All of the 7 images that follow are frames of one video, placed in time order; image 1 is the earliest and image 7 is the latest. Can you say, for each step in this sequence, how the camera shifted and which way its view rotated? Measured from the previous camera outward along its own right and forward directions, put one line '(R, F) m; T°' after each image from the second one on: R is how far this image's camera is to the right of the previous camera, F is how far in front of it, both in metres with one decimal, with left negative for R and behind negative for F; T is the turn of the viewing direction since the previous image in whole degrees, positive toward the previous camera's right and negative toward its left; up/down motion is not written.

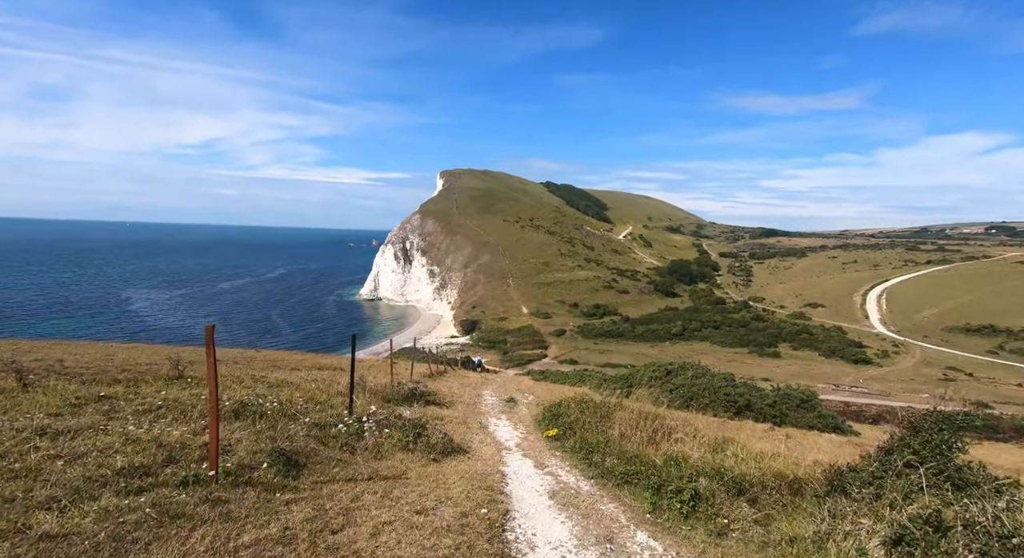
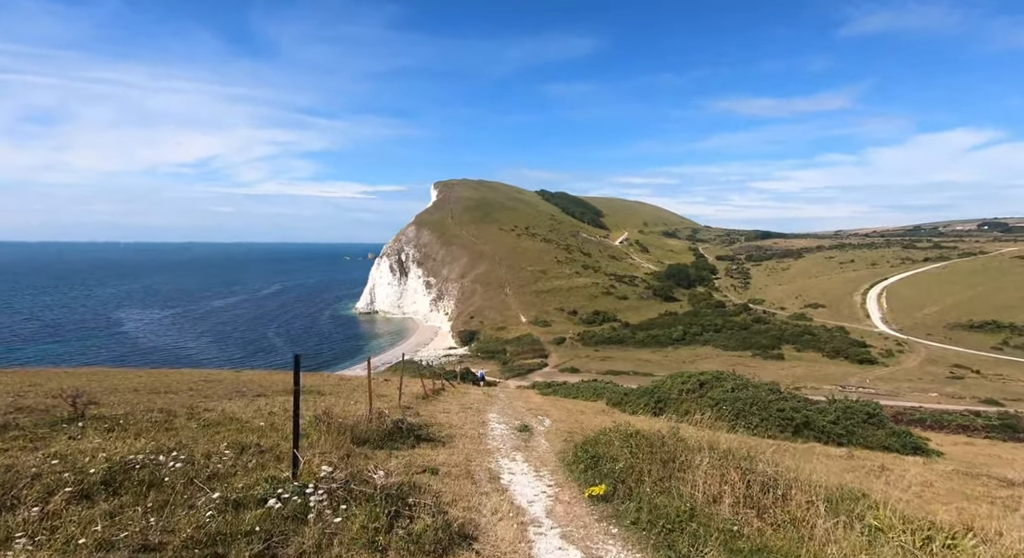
(-0.1, +1.3) m; 0°
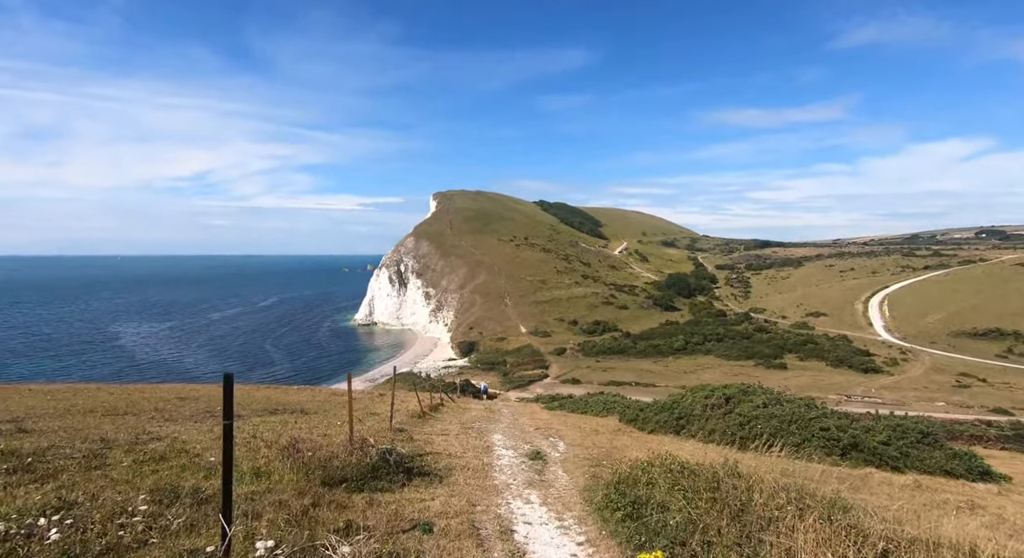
(-0.1, +0.9) m; 0°
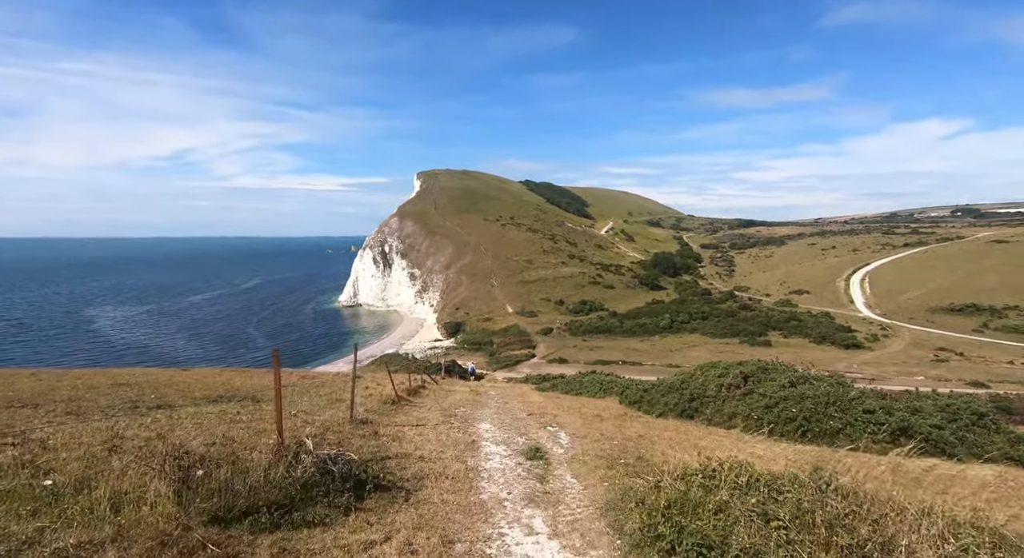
(-0.5, -0.1) m; +1°
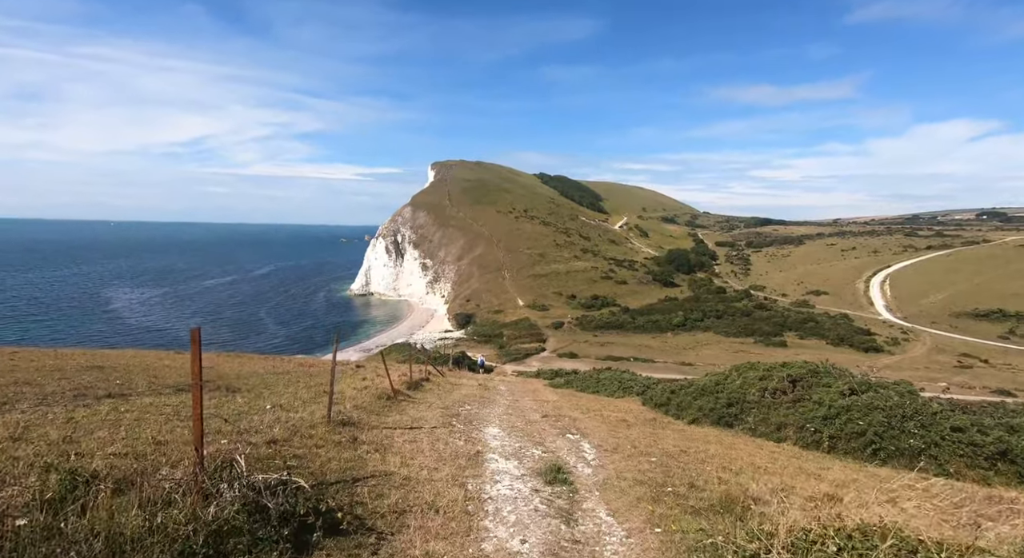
(+0.3, +1.7) m; -1°
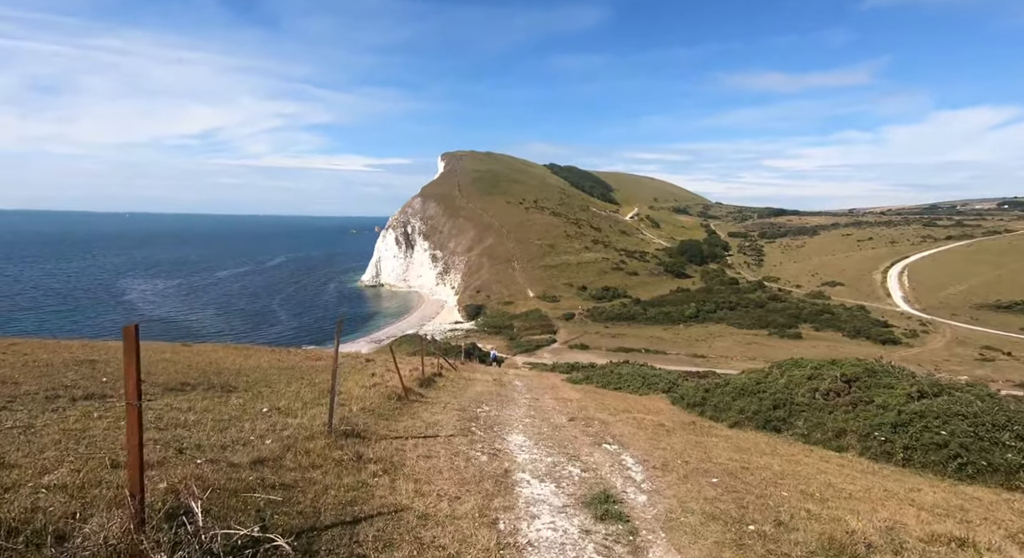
(0.0, +1.0) m; -1°
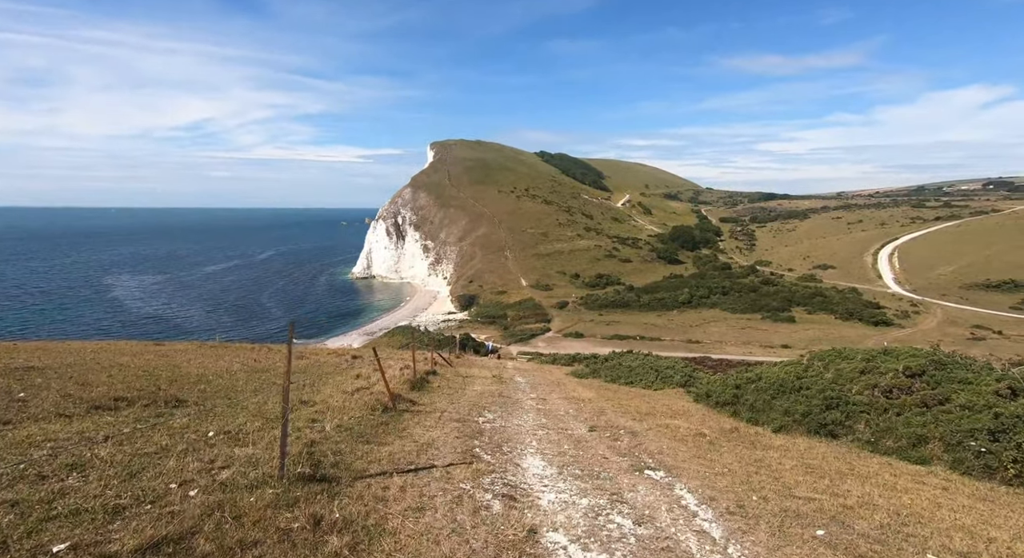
(-0.2, +0.4) m; +1°
